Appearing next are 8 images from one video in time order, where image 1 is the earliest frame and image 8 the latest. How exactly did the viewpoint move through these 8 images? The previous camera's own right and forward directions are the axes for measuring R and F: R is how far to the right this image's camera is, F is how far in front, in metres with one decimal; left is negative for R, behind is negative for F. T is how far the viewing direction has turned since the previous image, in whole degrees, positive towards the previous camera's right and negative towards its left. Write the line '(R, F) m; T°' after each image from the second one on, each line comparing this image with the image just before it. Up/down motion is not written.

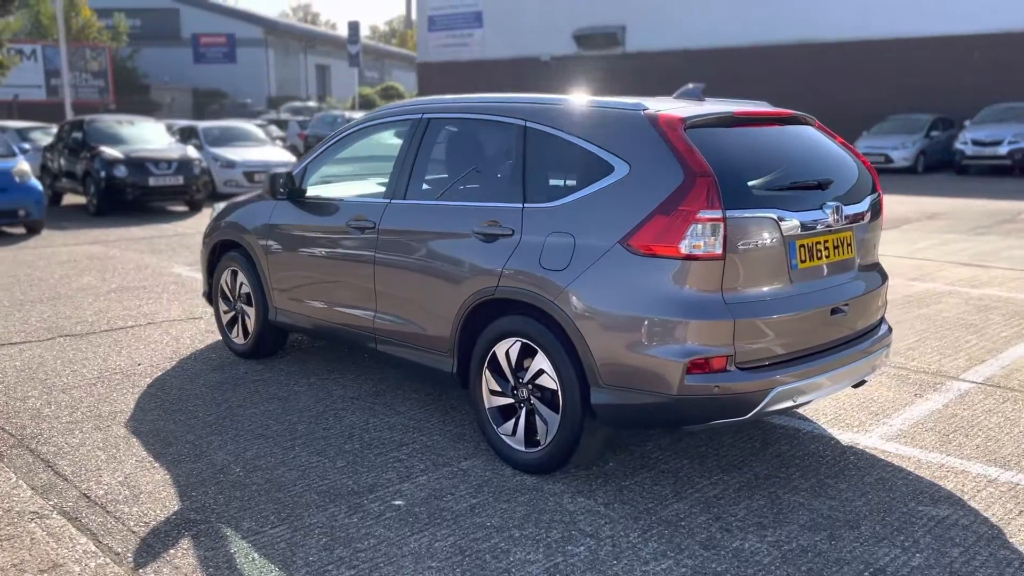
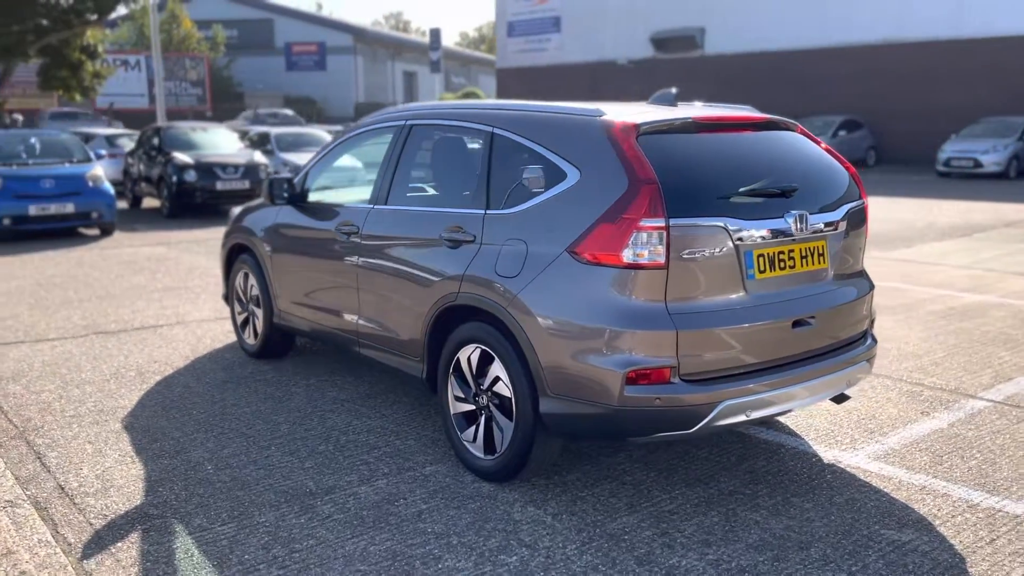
(+0.6, 0.0) m; -6°
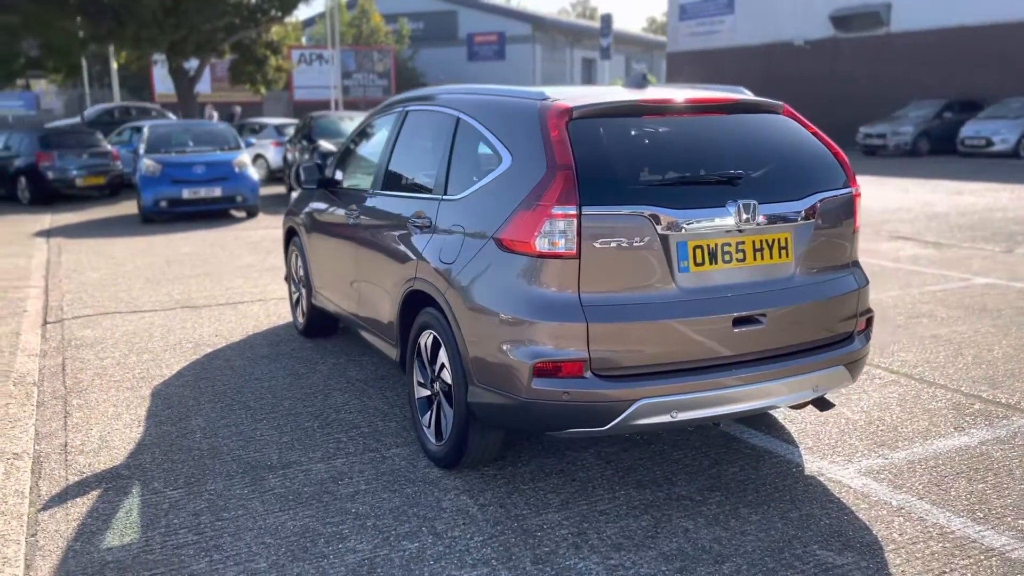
(+1.1, +0.2) m; -12°
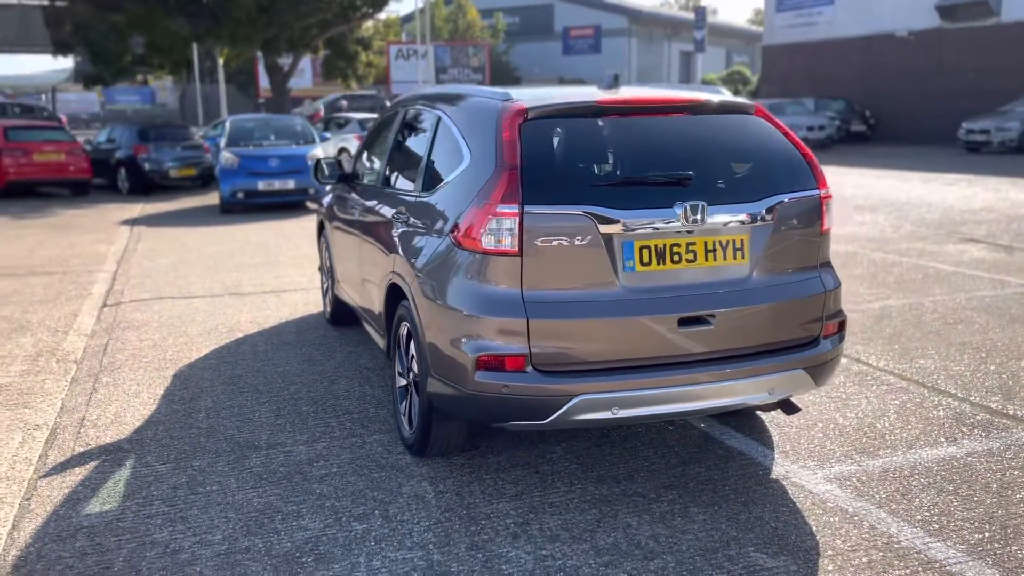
(+0.6, -0.1) m; -6°
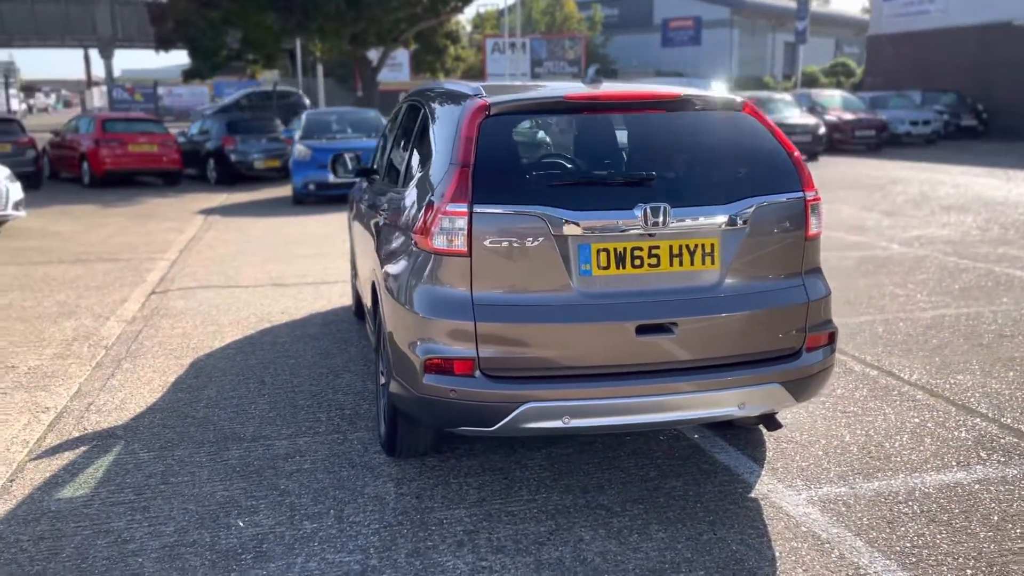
(+0.6, +0.1) m; -6°
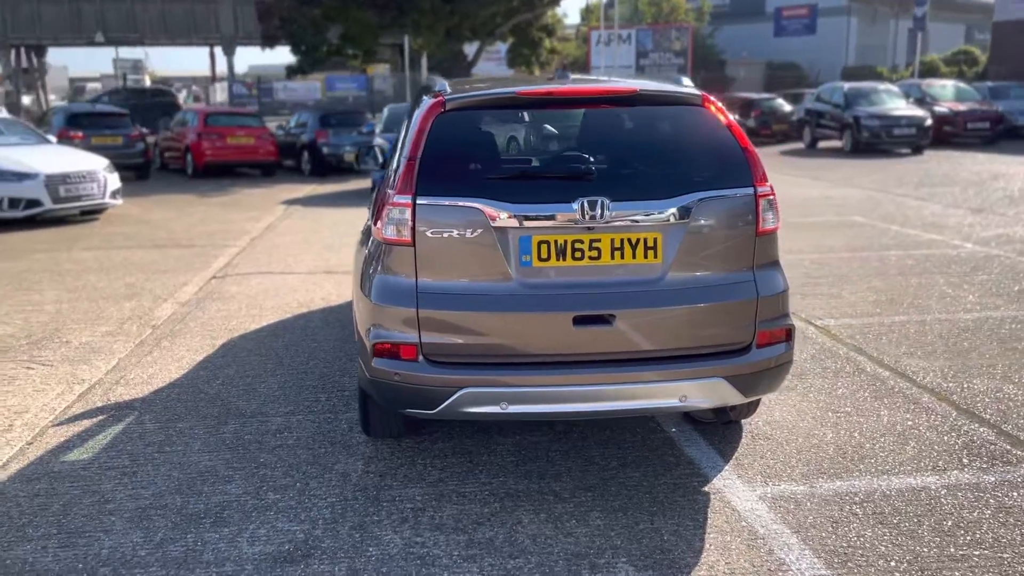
(+0.7, -0.1) m; -7°
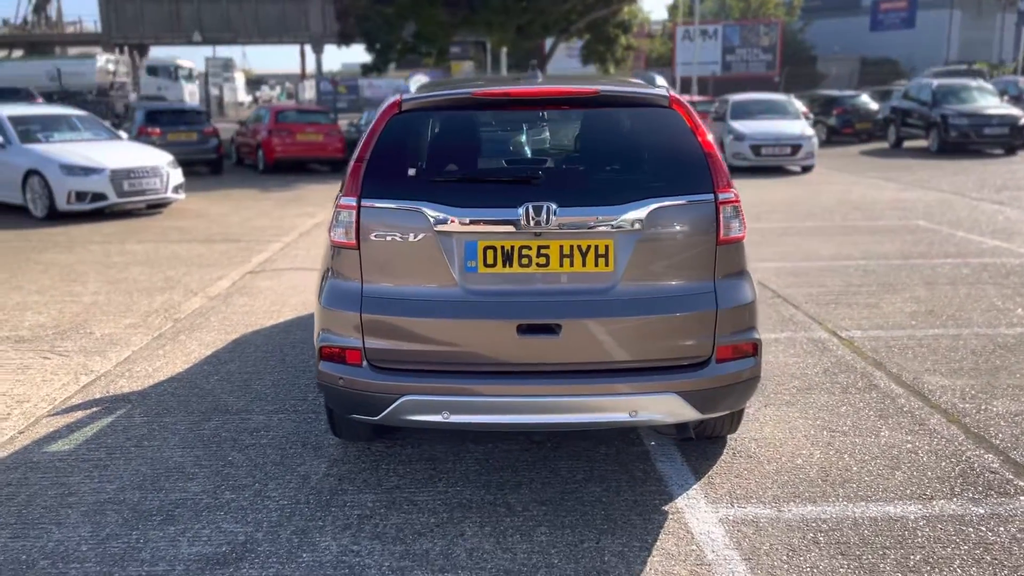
(+0.5, +0.1) m; -6°
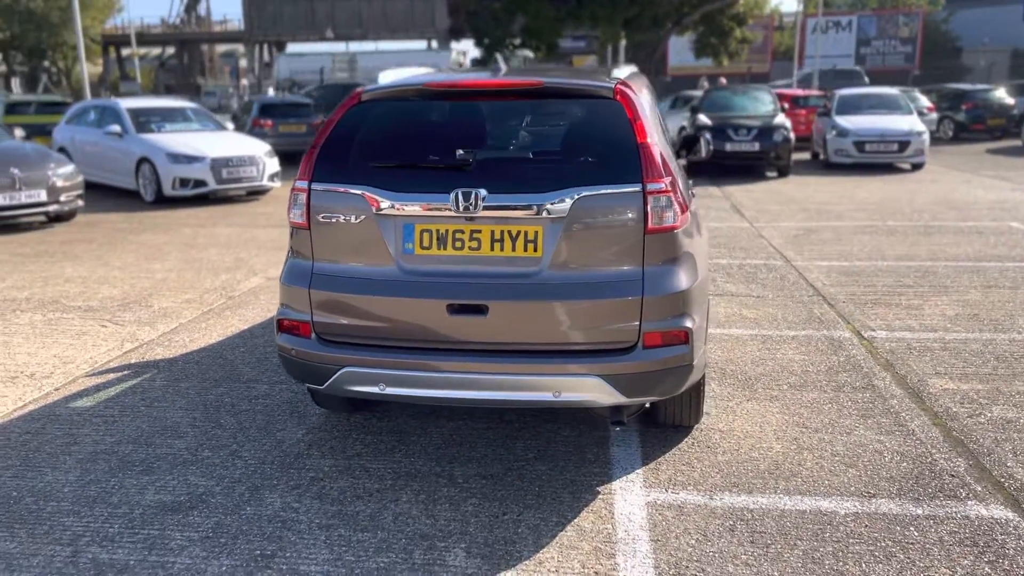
(+0.8, -0.1) m; -8°
